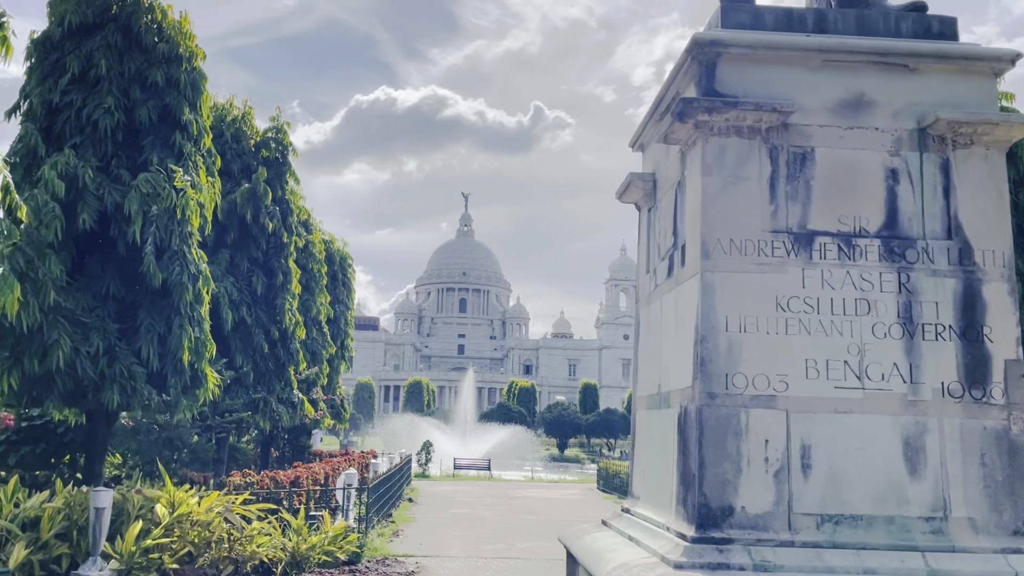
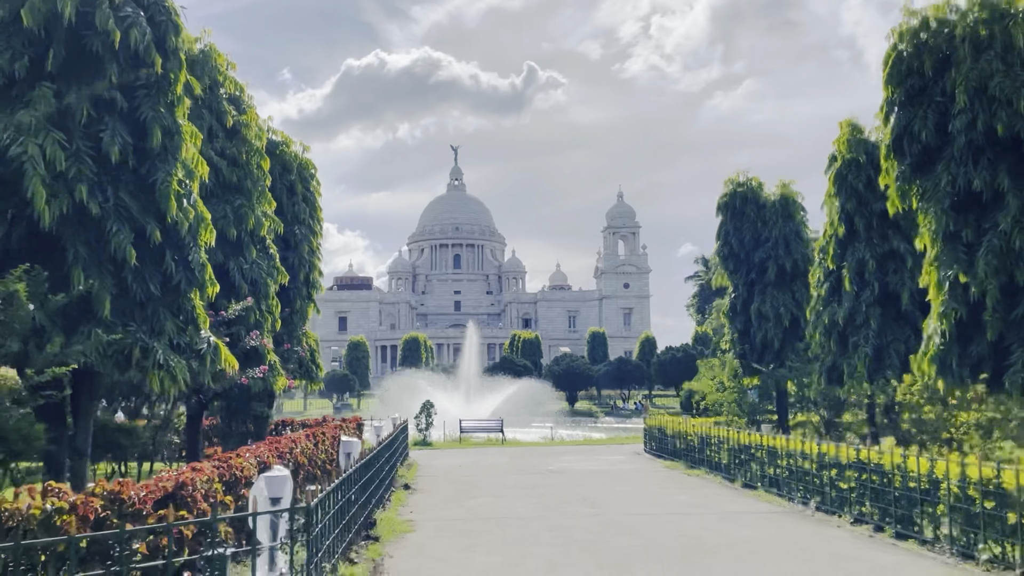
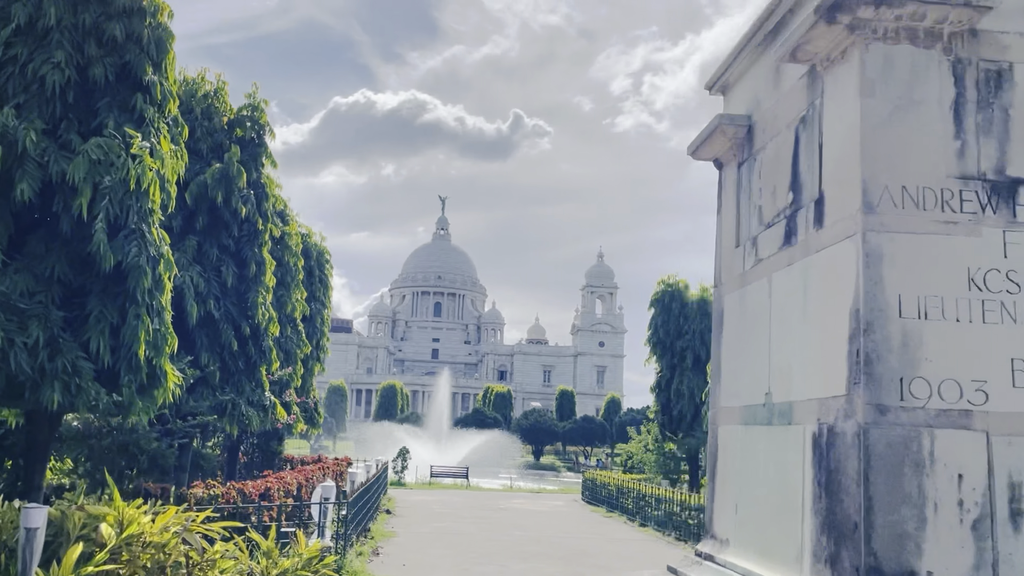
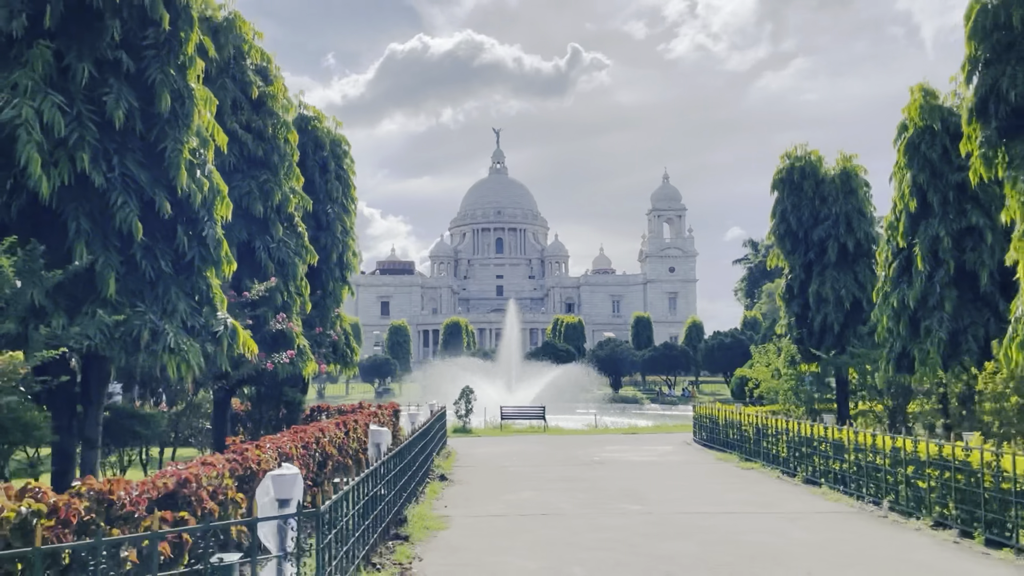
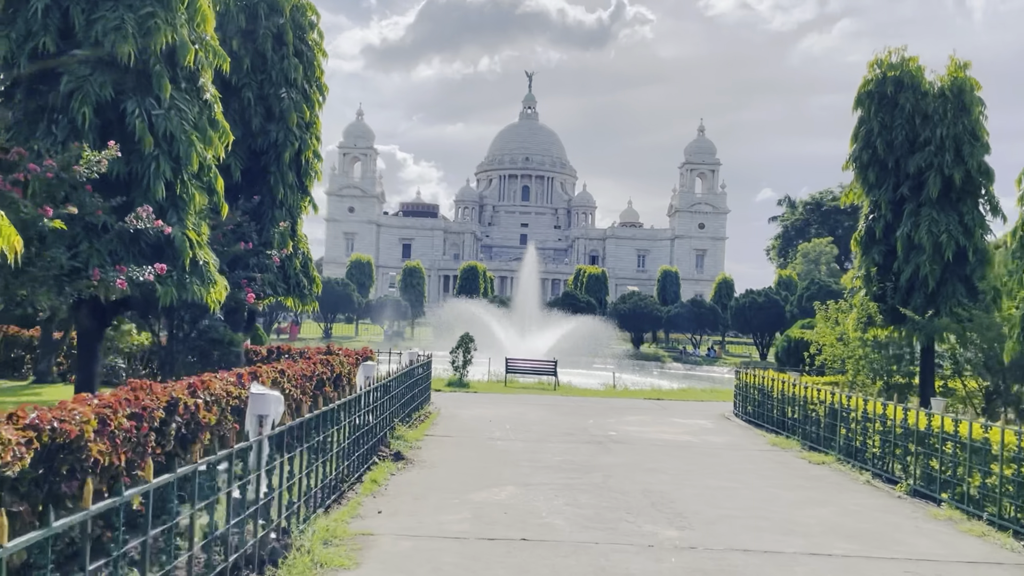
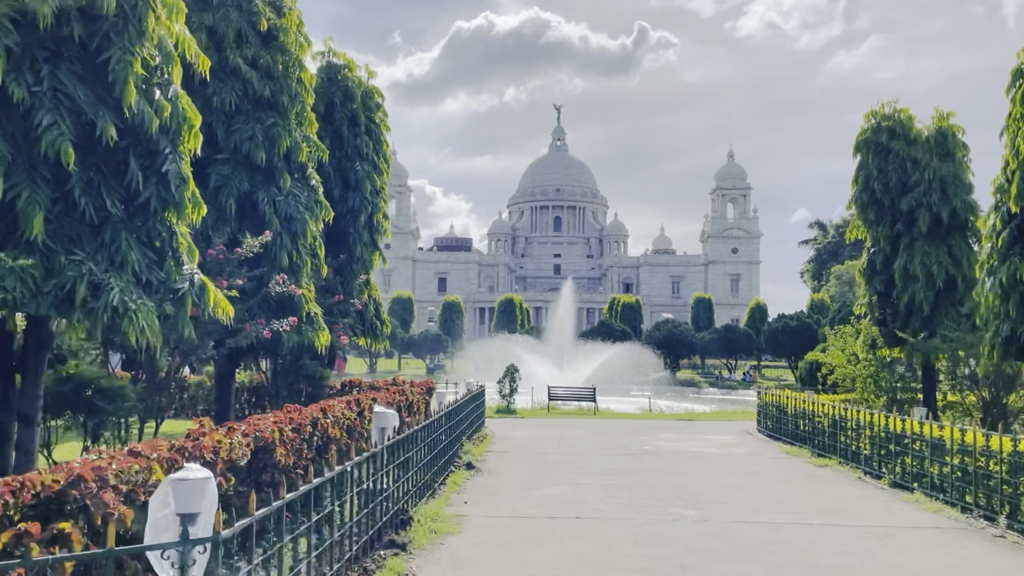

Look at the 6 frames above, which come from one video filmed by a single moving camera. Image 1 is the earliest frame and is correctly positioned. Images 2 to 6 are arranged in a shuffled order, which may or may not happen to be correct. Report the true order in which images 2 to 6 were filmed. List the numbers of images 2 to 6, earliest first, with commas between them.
3, 2, 4, 6, 5
